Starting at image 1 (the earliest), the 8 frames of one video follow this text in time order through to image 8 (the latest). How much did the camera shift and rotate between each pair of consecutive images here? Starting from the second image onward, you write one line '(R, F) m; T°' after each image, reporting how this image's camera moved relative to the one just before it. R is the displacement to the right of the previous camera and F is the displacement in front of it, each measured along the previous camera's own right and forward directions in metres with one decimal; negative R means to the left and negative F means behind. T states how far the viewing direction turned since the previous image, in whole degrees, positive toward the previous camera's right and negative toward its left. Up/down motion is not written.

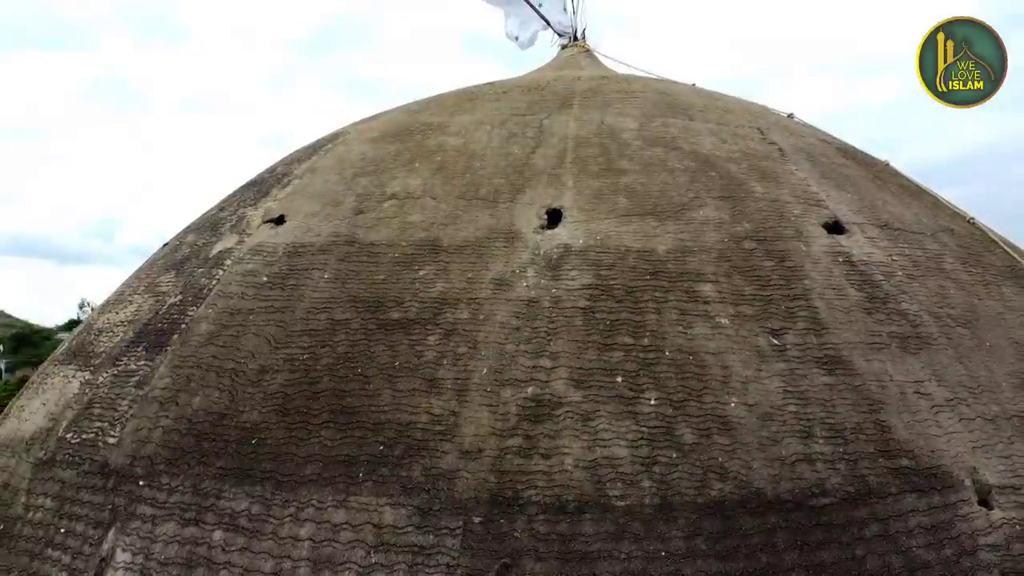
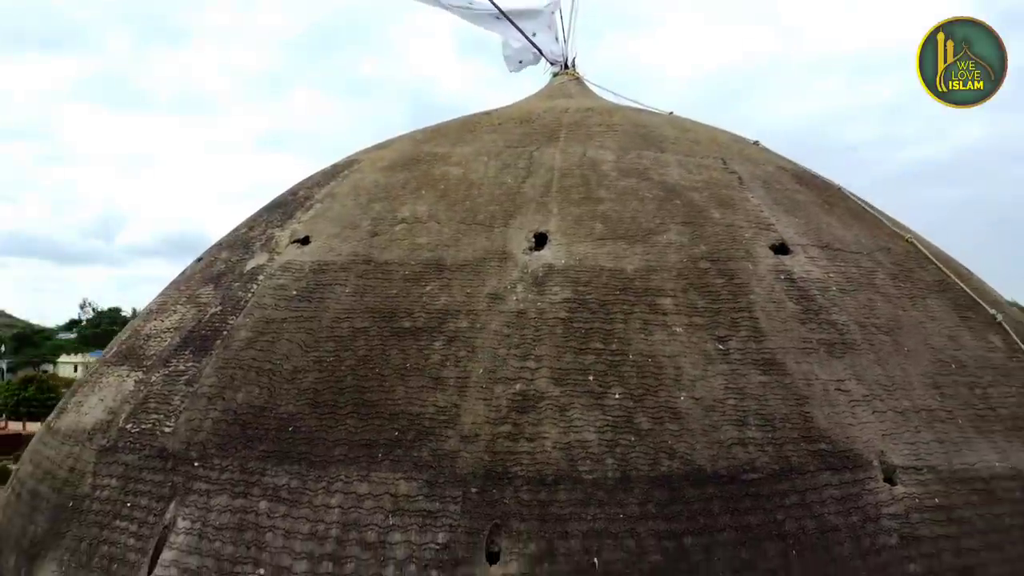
(0.0, -0.5) m; 0°
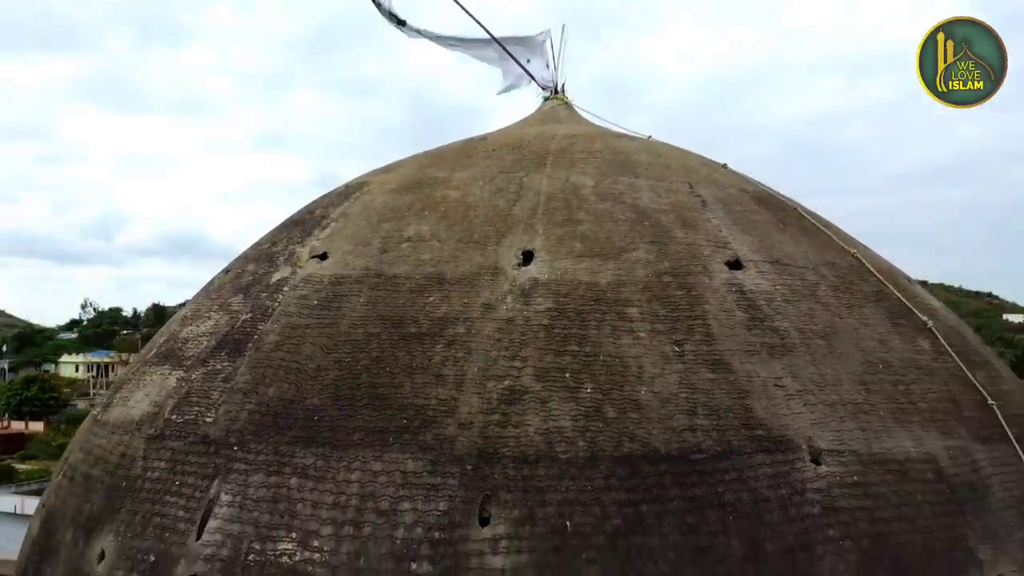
(0.0, -0.6) m; 0°
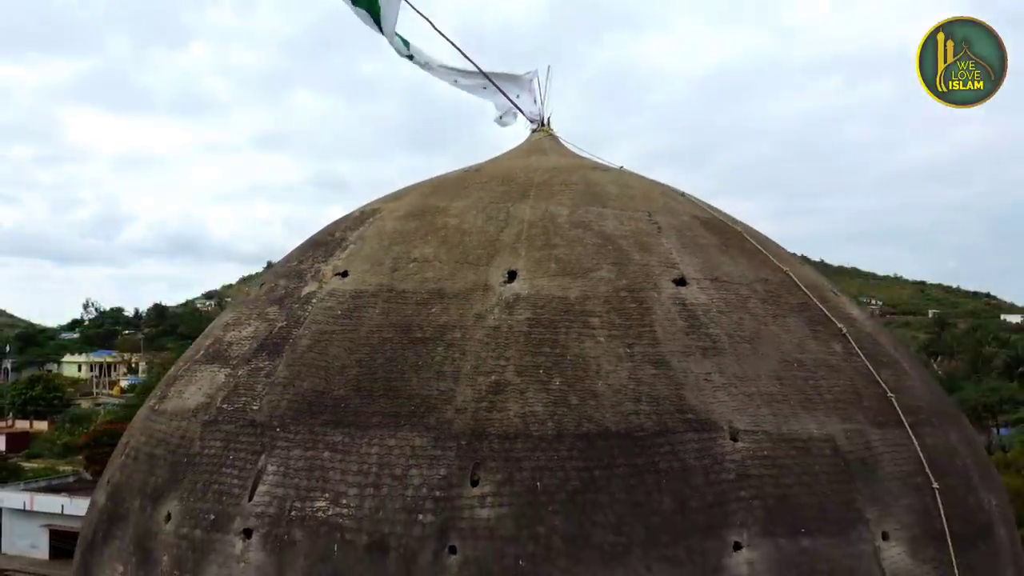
(+0.1, -1.0) m; 0°
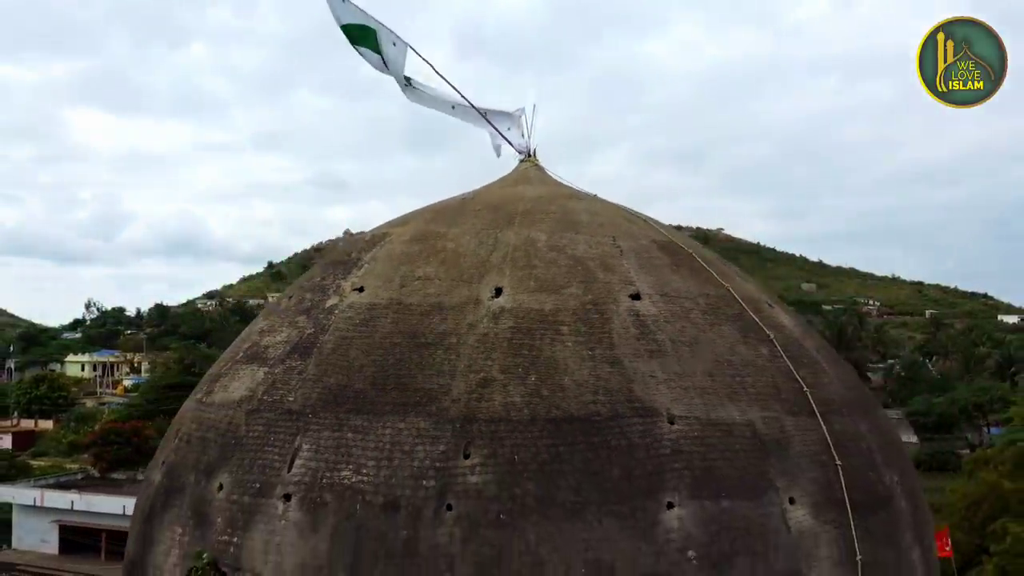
(+0.1, -1.2) m; 0°
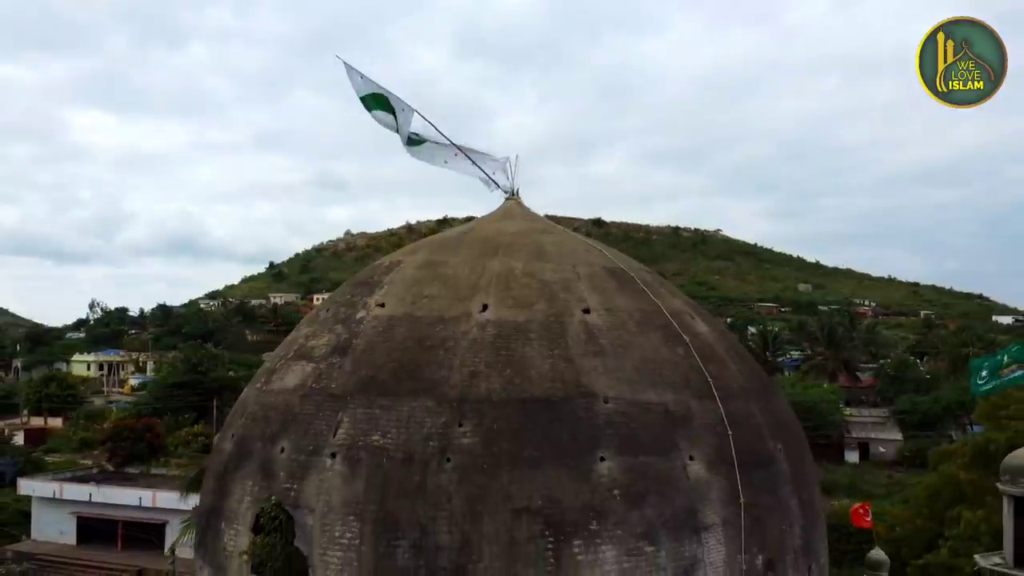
(+0.2, -2.3) m; 0°
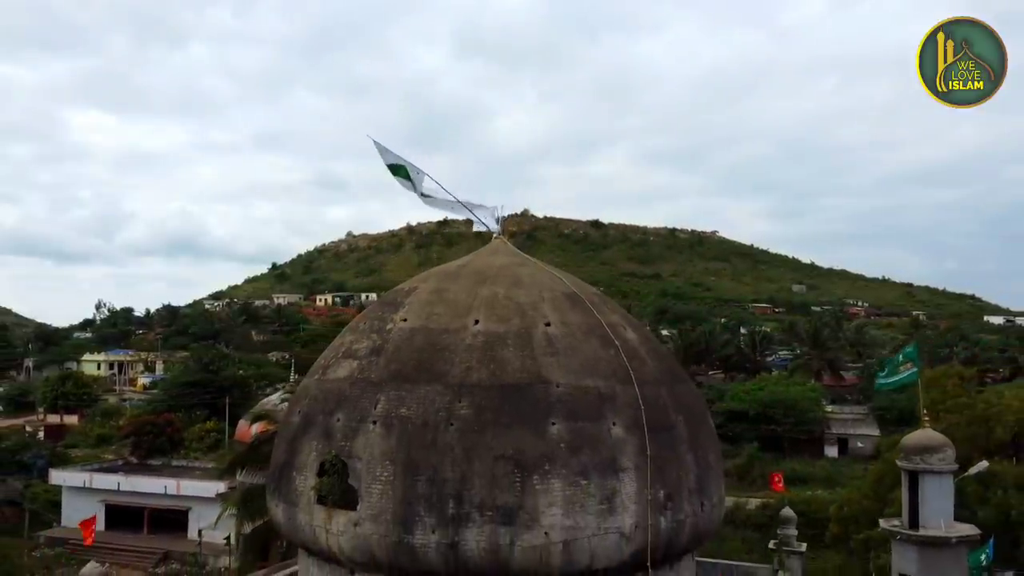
(+0.3, -3.9) m; 0°
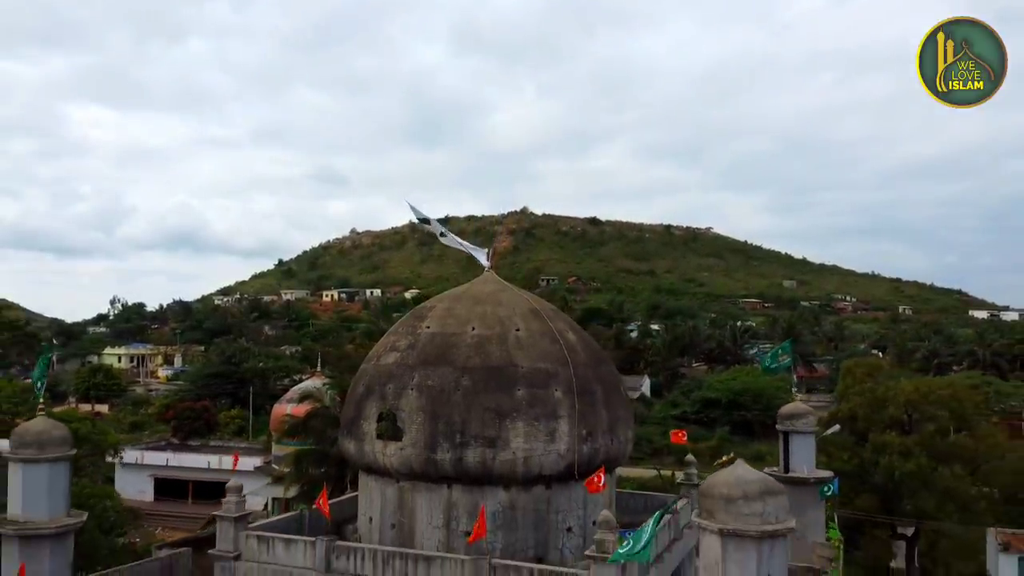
(+0.4, -7.9) m; 0°
